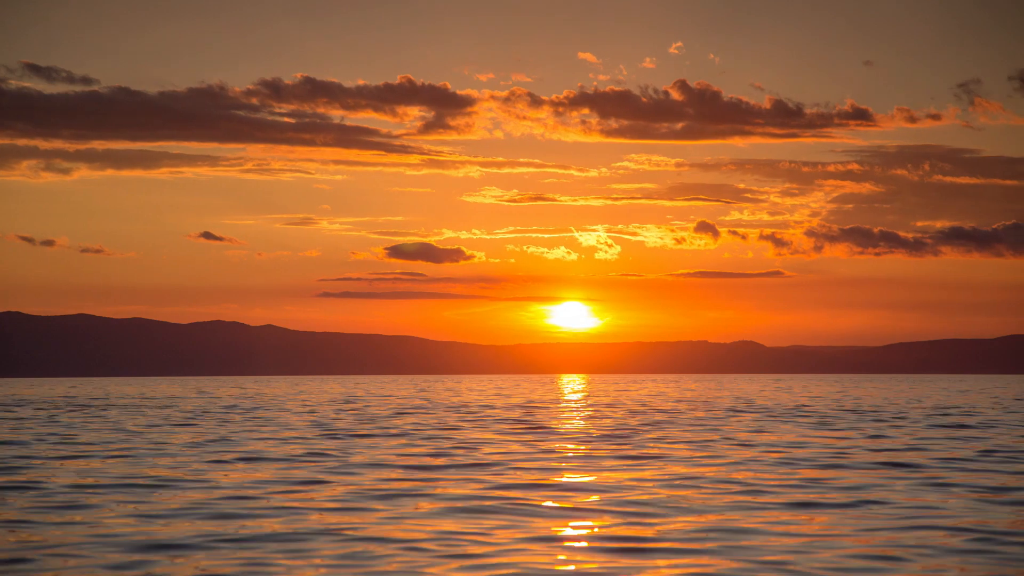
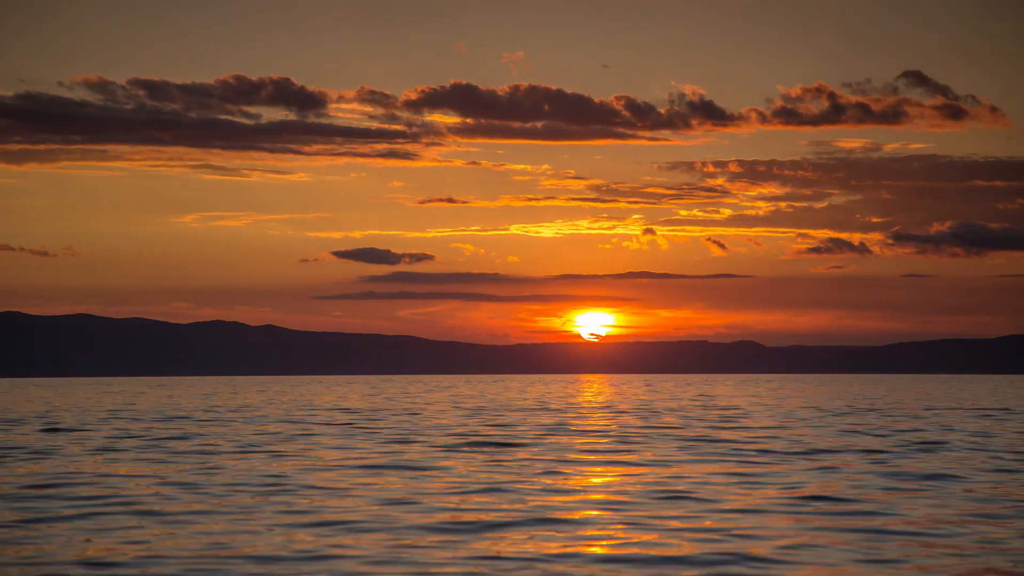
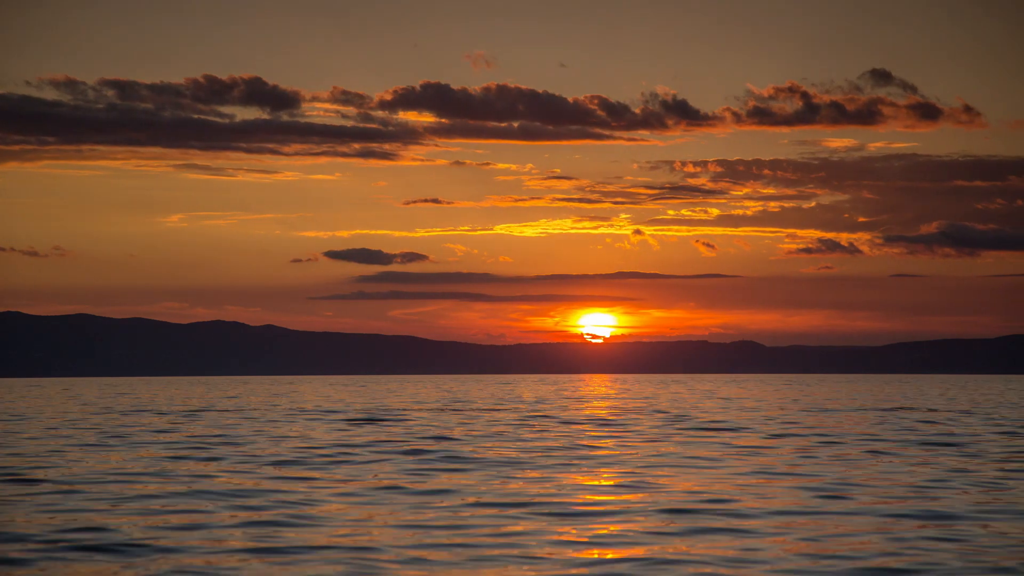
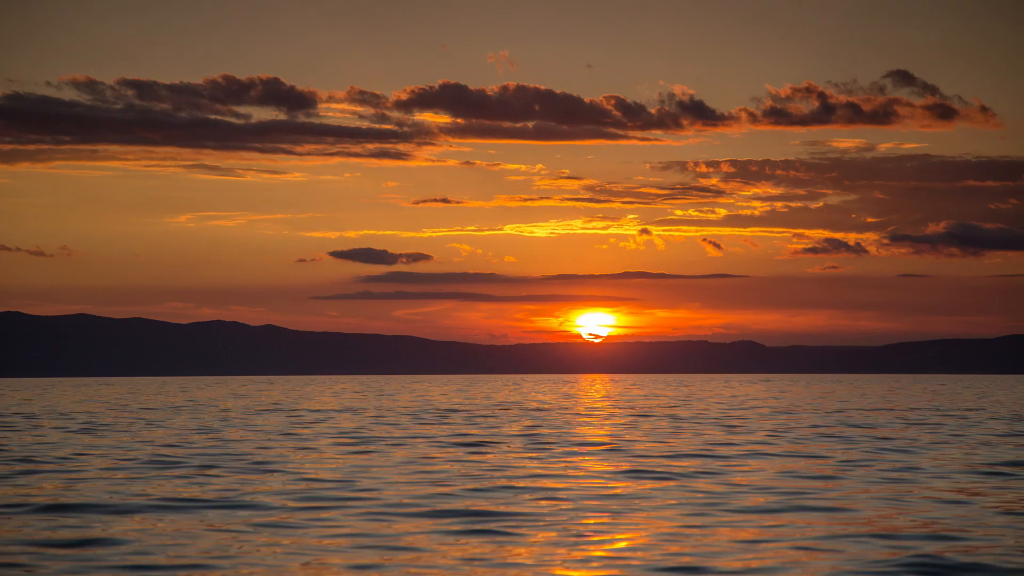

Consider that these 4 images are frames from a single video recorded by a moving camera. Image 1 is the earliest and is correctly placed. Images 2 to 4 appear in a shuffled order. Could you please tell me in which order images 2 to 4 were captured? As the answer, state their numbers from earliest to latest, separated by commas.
2, 4, 3
